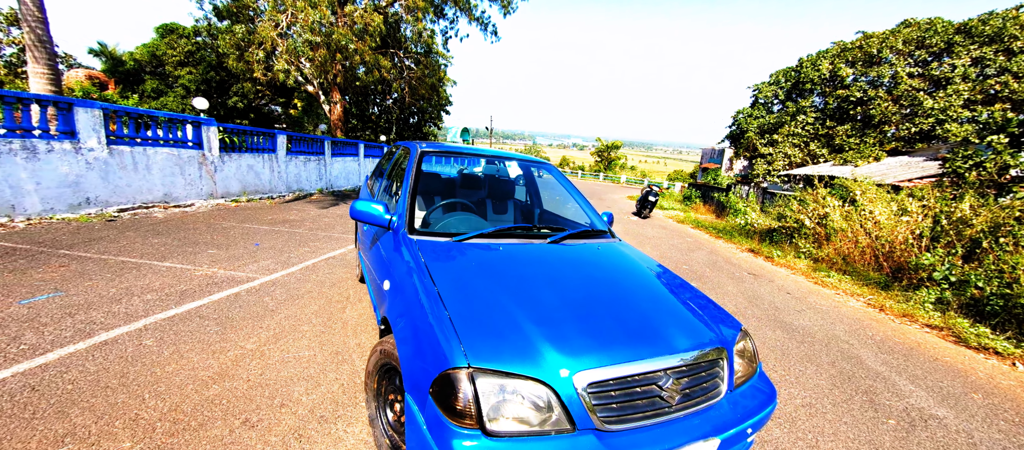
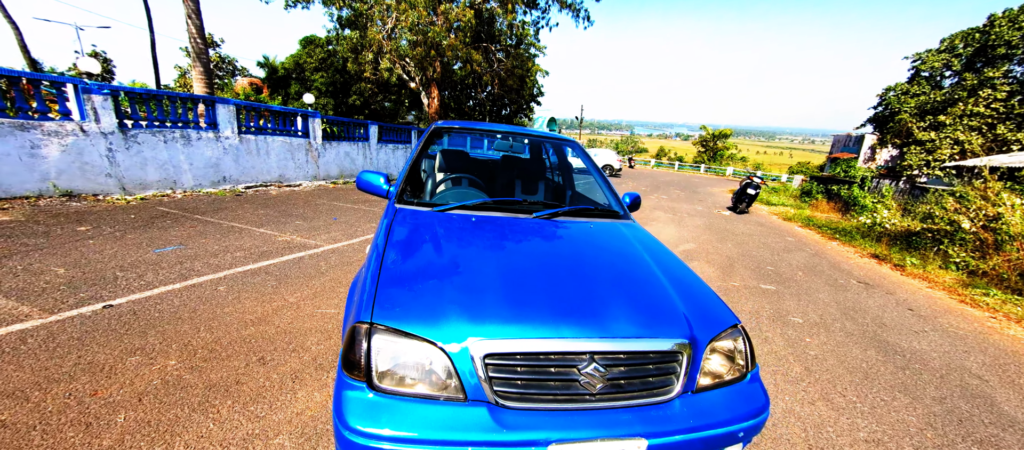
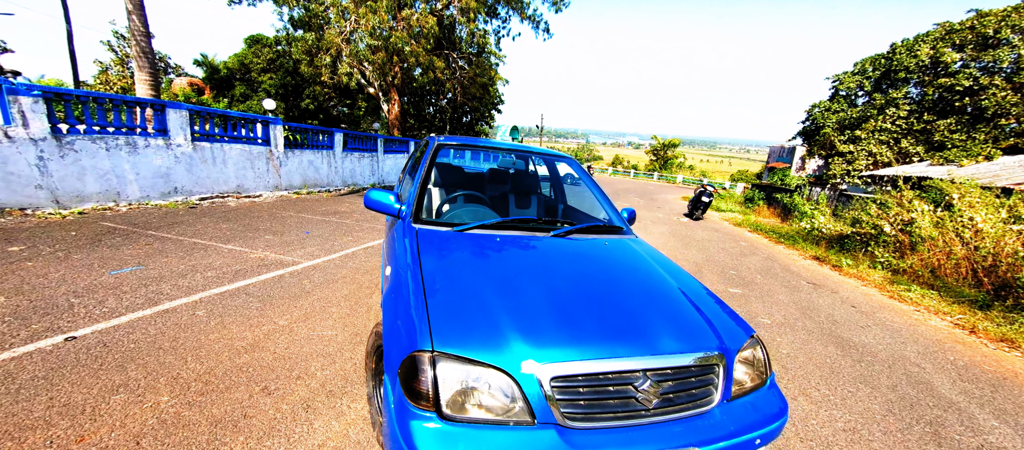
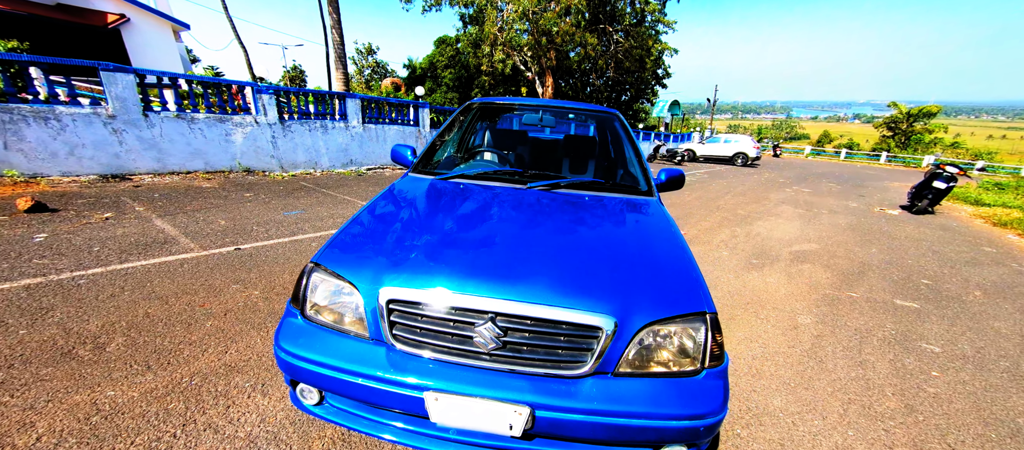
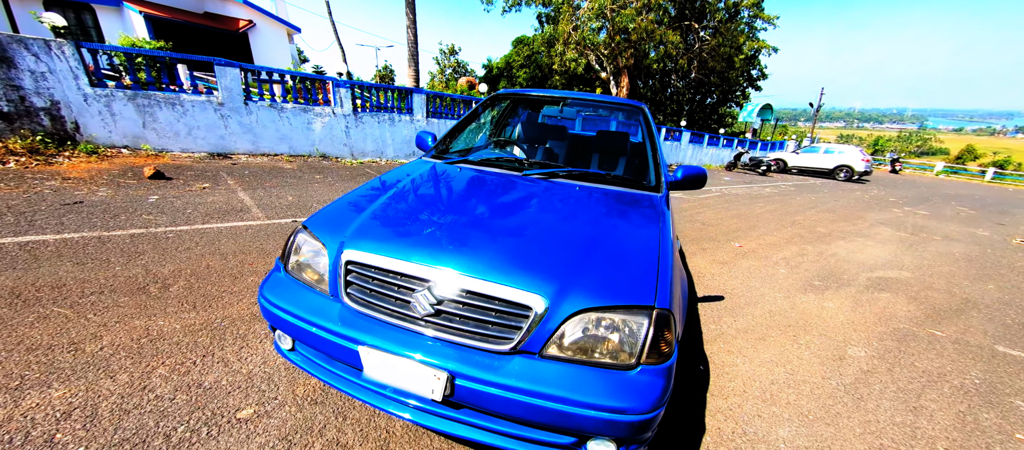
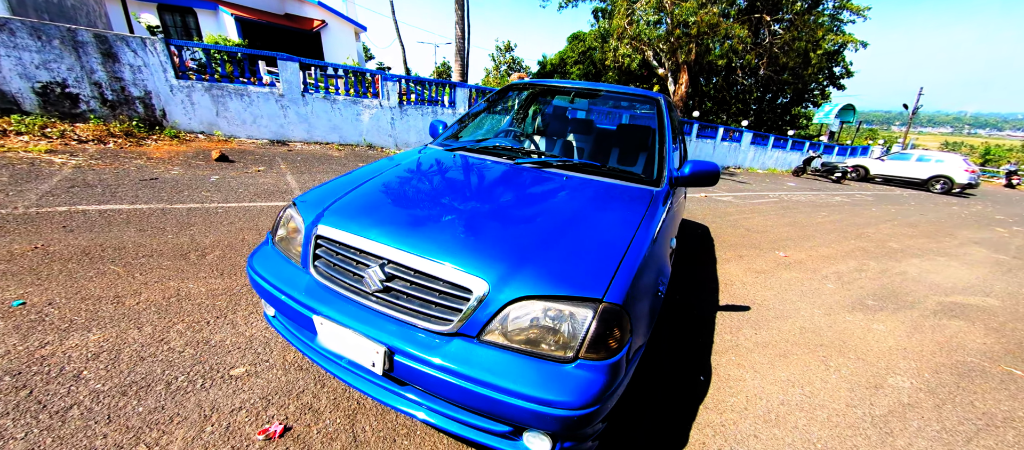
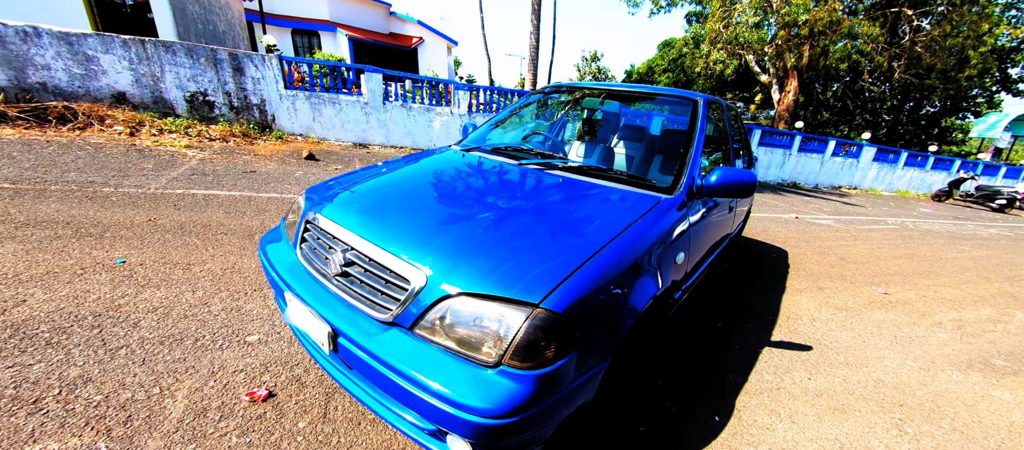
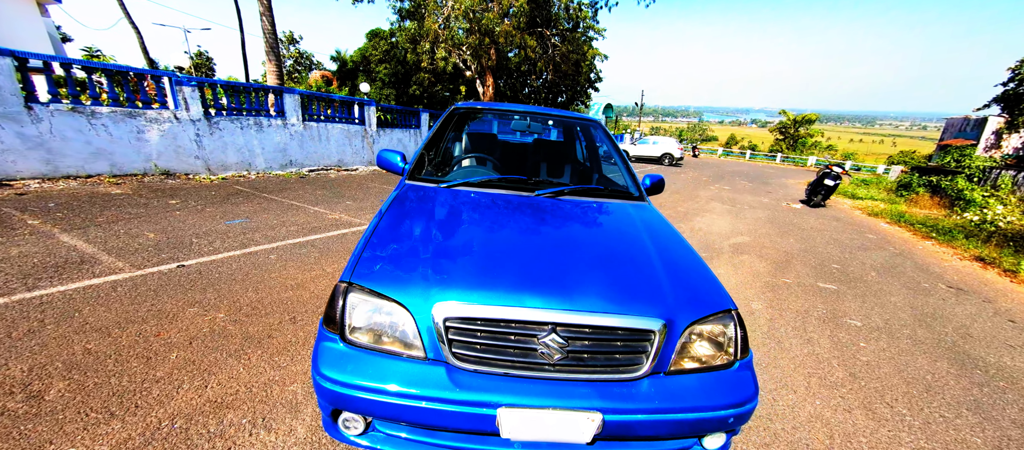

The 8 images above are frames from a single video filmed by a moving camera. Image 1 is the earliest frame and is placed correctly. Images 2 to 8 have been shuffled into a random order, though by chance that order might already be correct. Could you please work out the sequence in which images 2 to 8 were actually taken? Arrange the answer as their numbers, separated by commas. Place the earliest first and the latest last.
3, 2, 8, 4, 5, 6, 7
